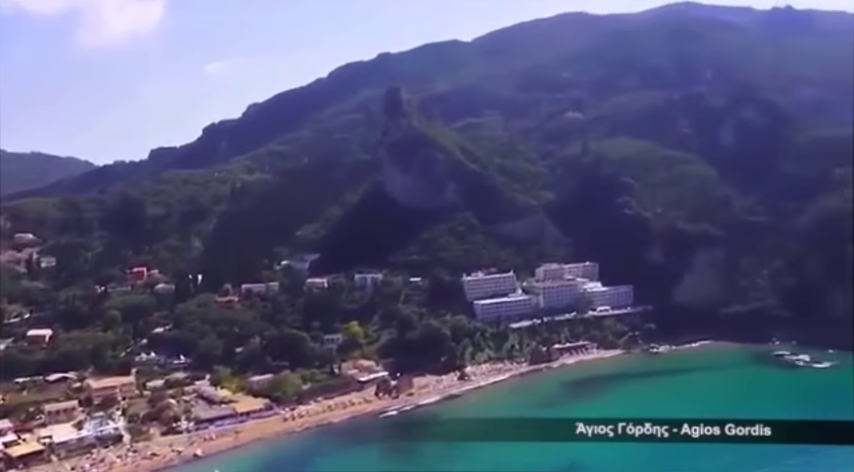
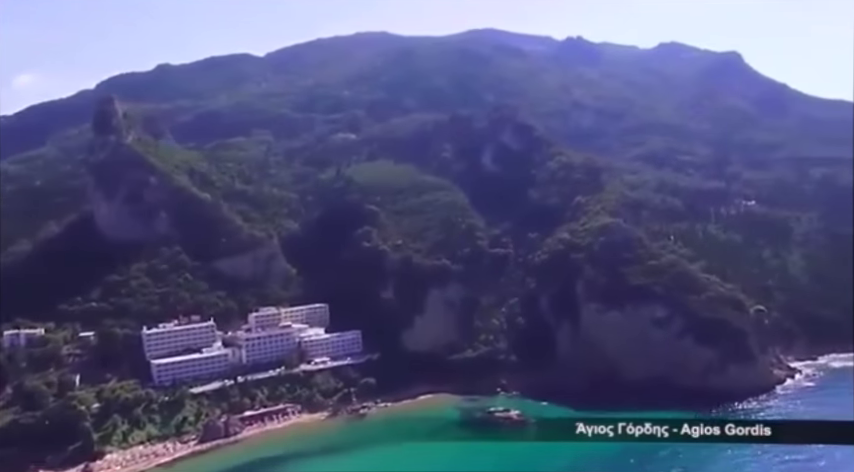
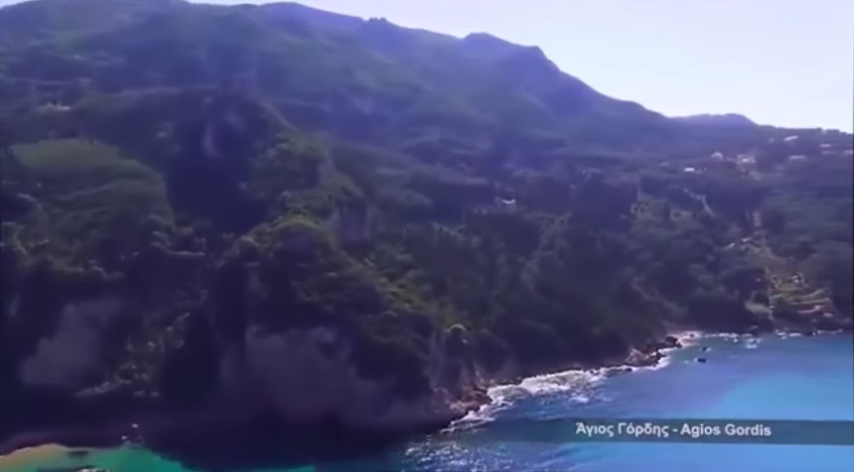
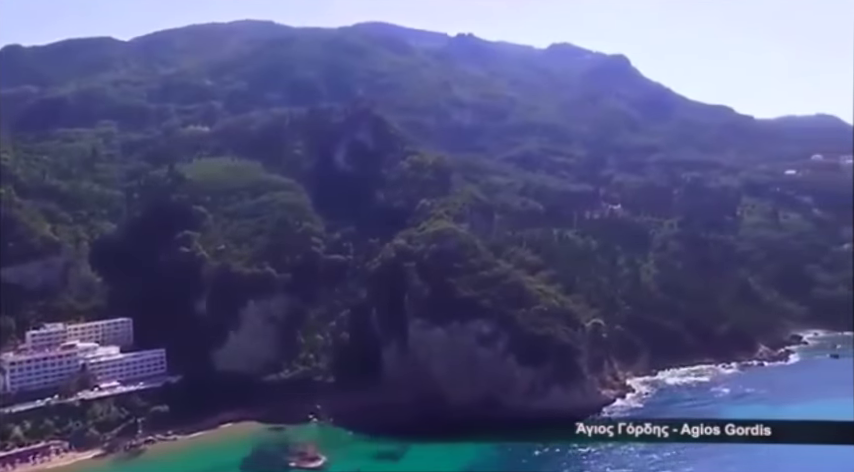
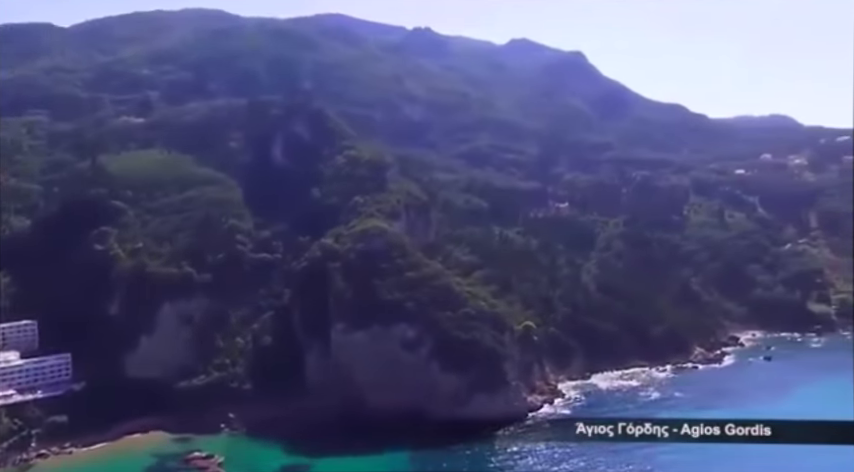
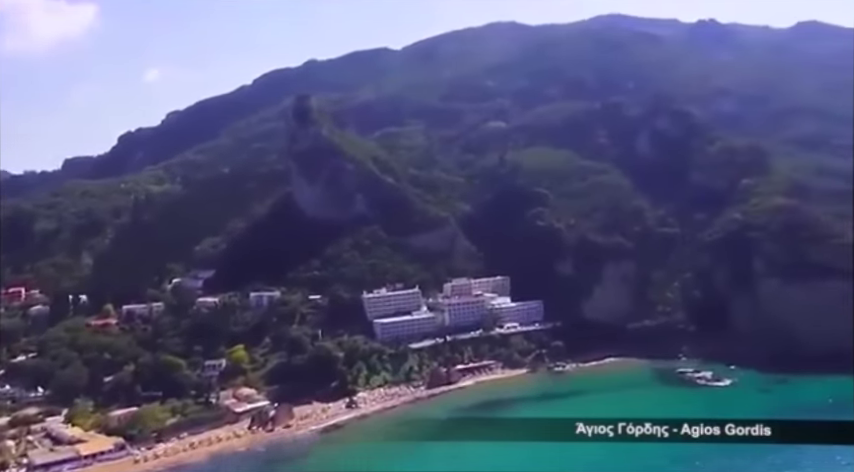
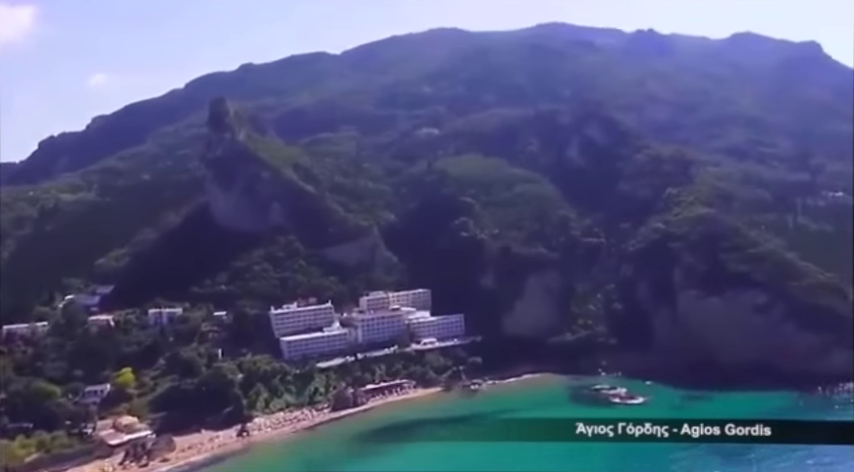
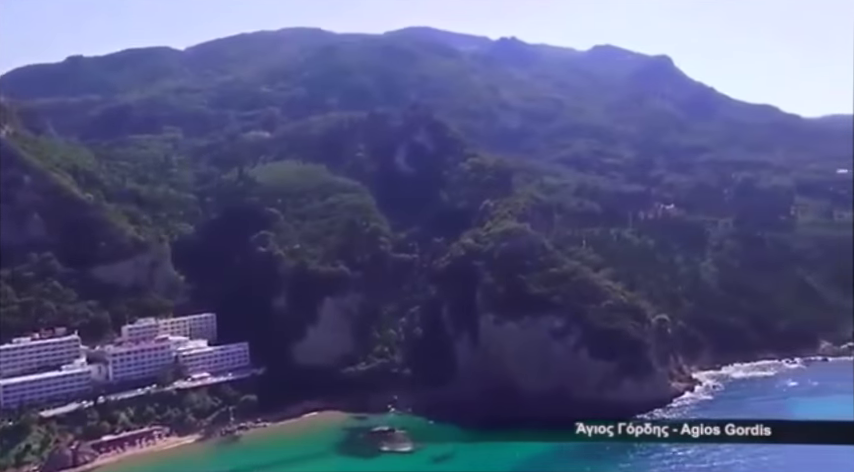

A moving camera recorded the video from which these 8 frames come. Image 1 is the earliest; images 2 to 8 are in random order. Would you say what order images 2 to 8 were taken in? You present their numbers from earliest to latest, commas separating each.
6, 7, 2, 8, 4, 5, 3
